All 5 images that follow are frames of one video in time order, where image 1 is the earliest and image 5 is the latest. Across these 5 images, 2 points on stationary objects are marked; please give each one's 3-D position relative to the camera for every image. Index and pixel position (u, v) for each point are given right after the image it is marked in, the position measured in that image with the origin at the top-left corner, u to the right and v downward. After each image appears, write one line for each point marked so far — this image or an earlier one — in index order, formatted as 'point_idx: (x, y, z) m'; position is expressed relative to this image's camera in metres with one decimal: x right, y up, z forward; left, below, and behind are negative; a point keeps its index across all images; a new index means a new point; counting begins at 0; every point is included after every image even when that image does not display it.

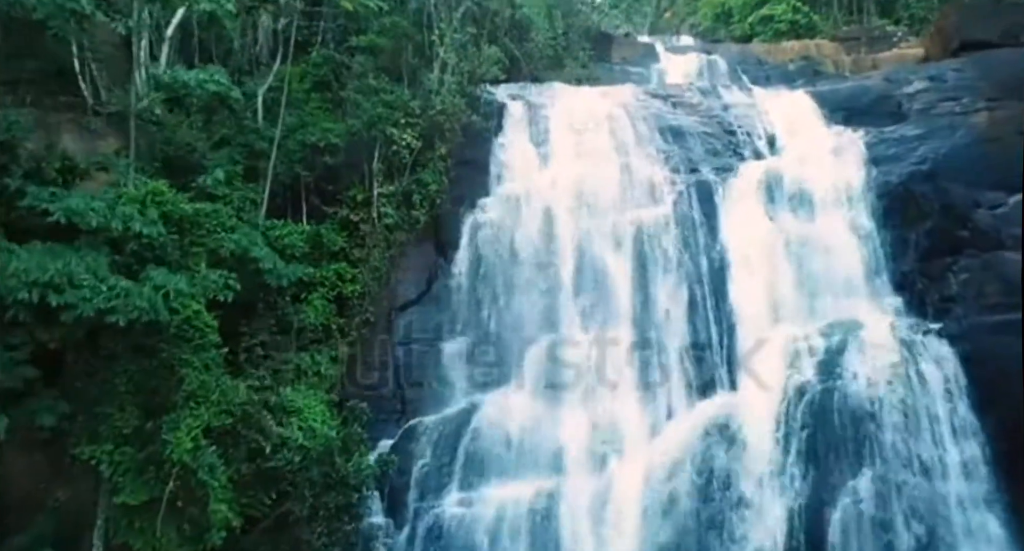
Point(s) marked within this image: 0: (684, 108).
0: (+2.6, +2.5, +11.1) m
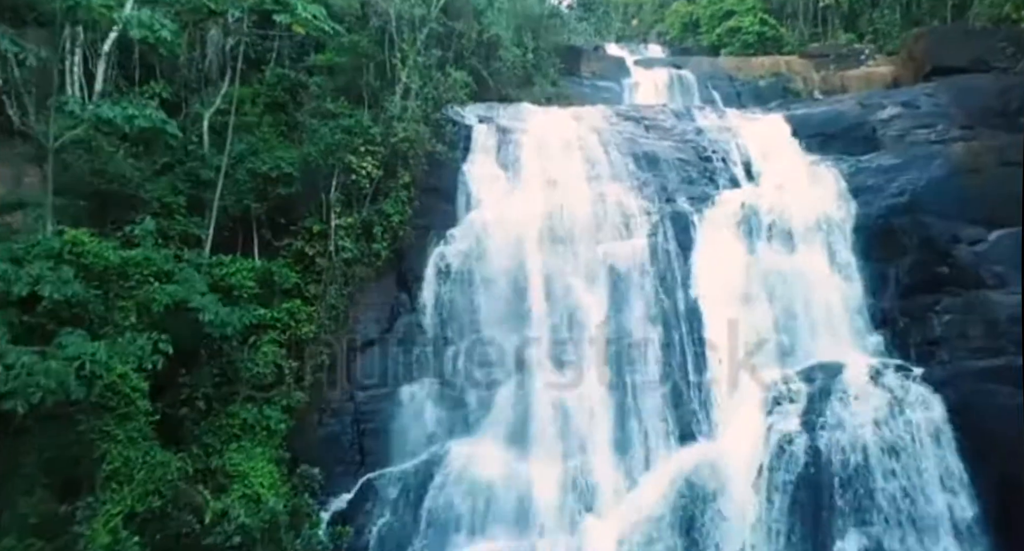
0: (+2.1, +2.1, +10.7) m
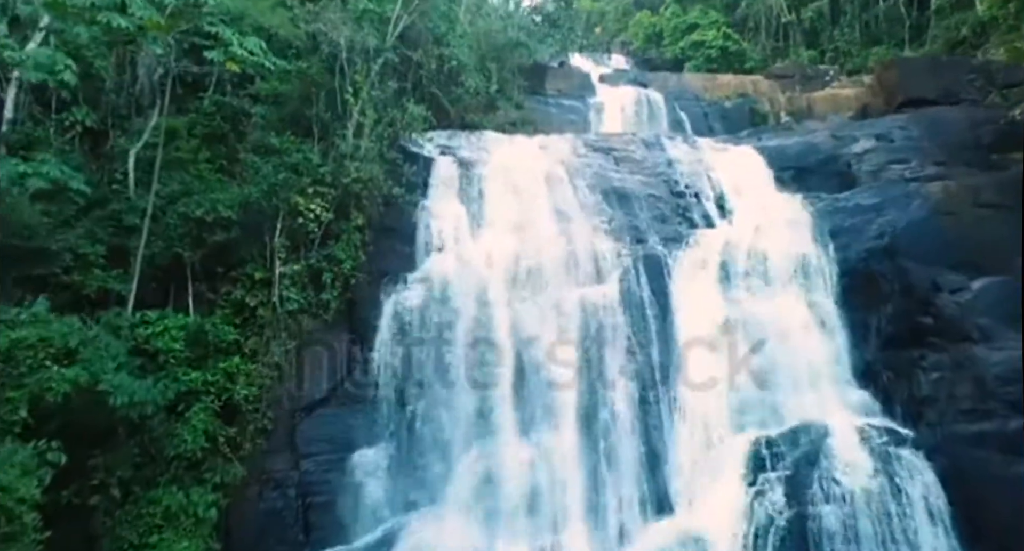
0: (+1.6, +1.5, +10.2) m
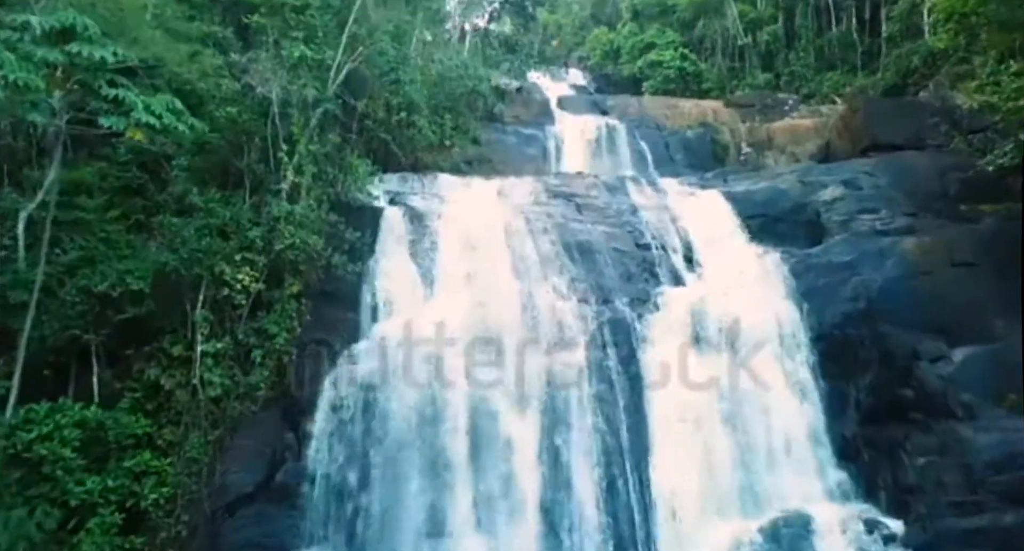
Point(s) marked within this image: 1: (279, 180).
0: (+1.0, +0.8, +9.5) m
1: (-2.2, +0.9, +7.0) m
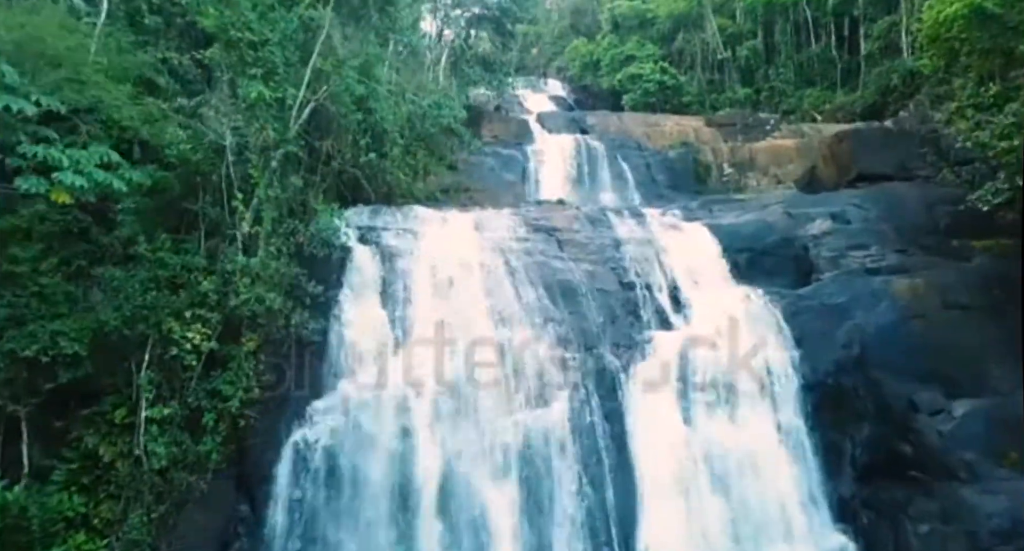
0: (+0.8, +0.3, +9.0) m
1: (-2.4, +0.5, +6.4) m
